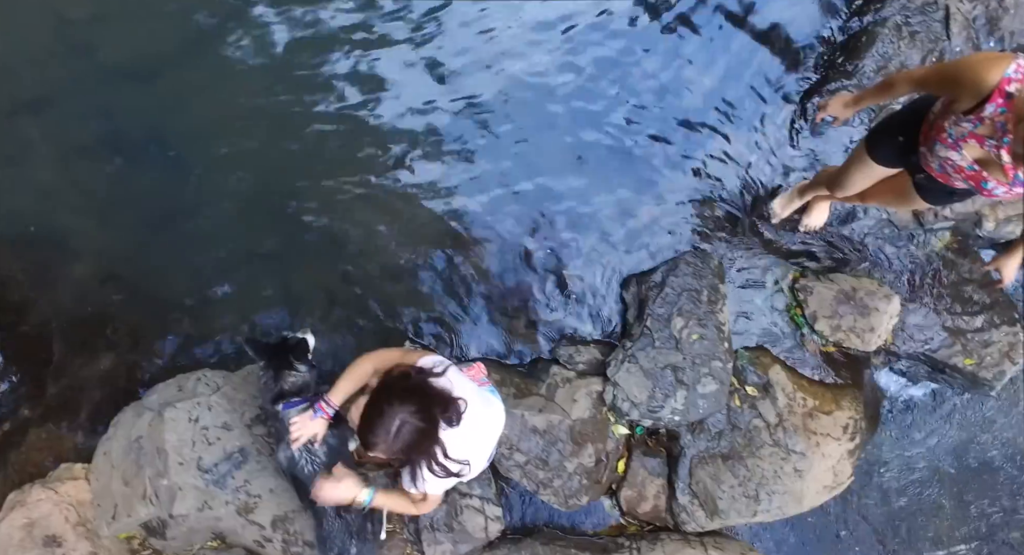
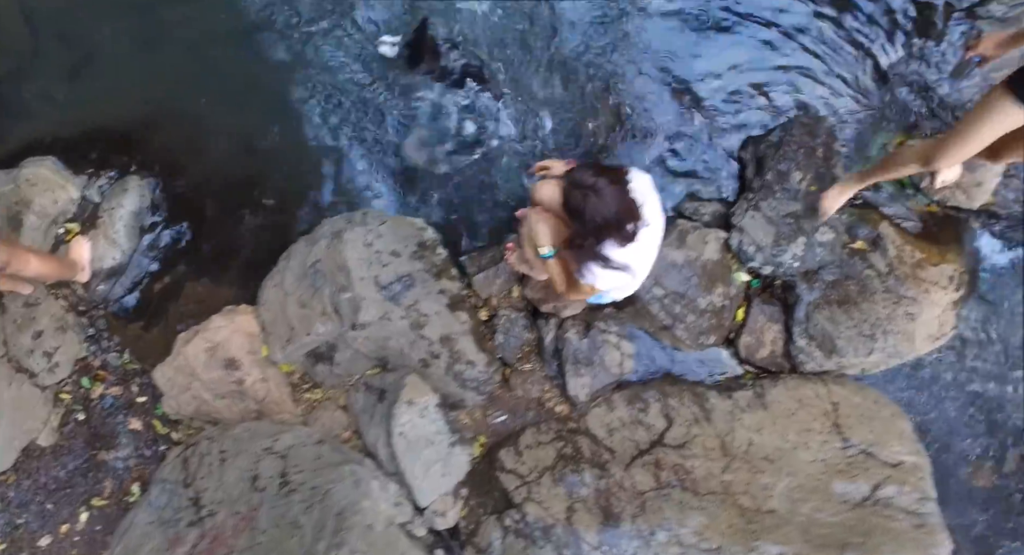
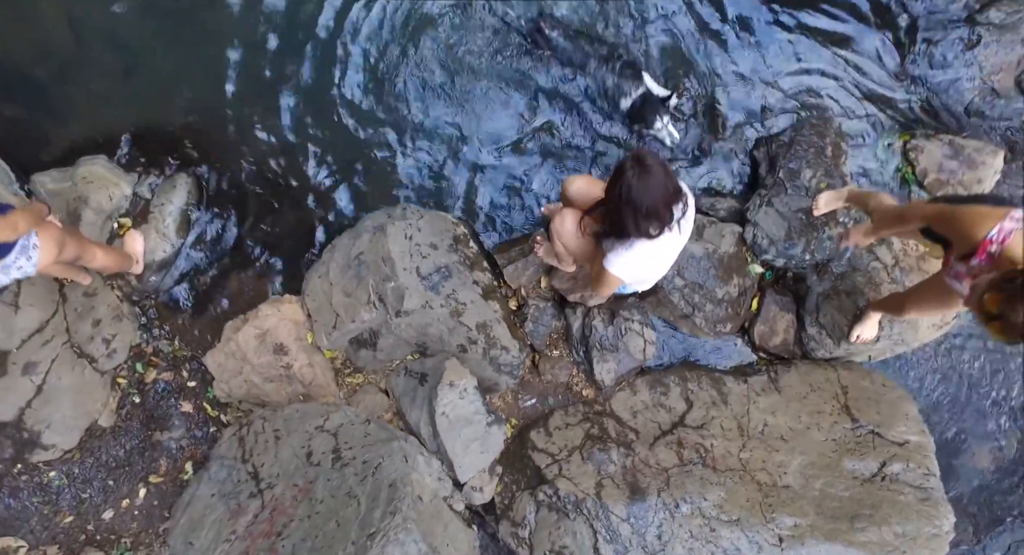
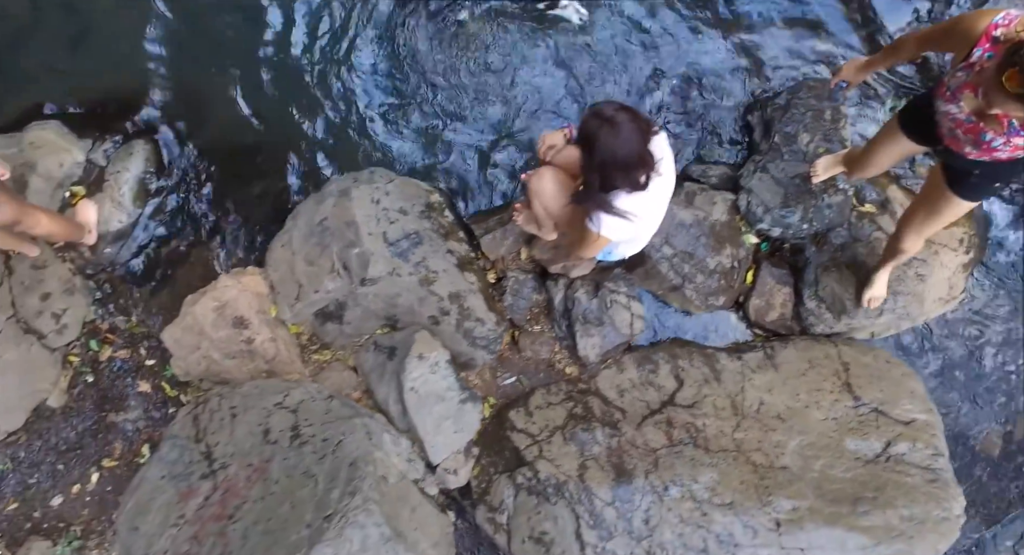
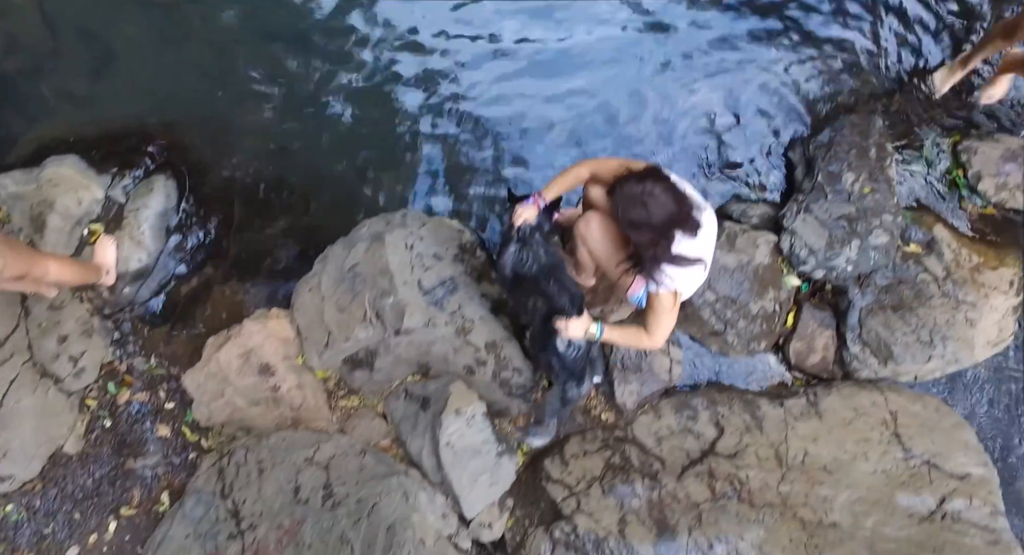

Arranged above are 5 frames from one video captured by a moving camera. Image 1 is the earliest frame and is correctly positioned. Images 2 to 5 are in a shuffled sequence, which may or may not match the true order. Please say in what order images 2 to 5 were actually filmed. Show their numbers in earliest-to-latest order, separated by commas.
5, 2, 4, 3
